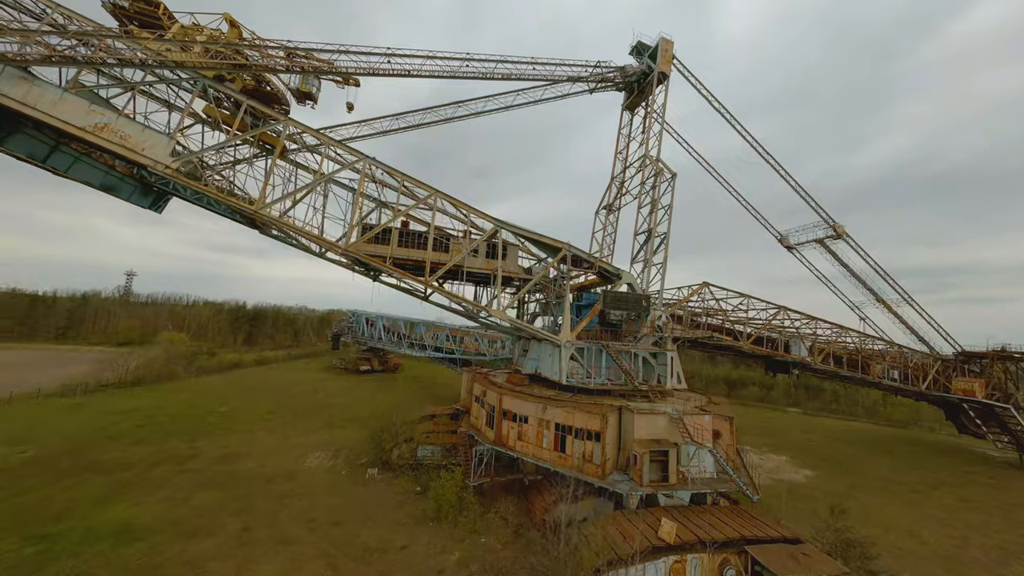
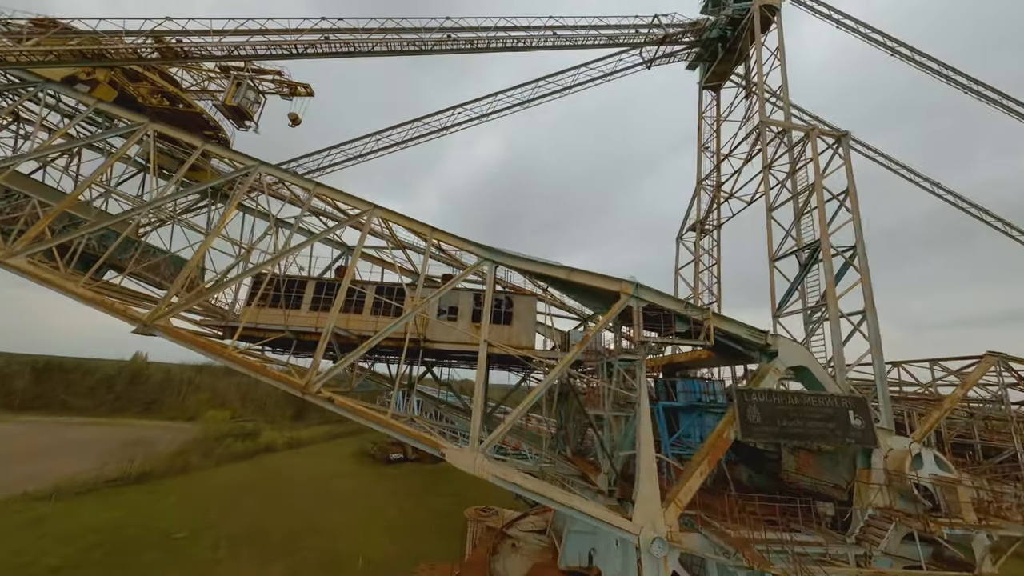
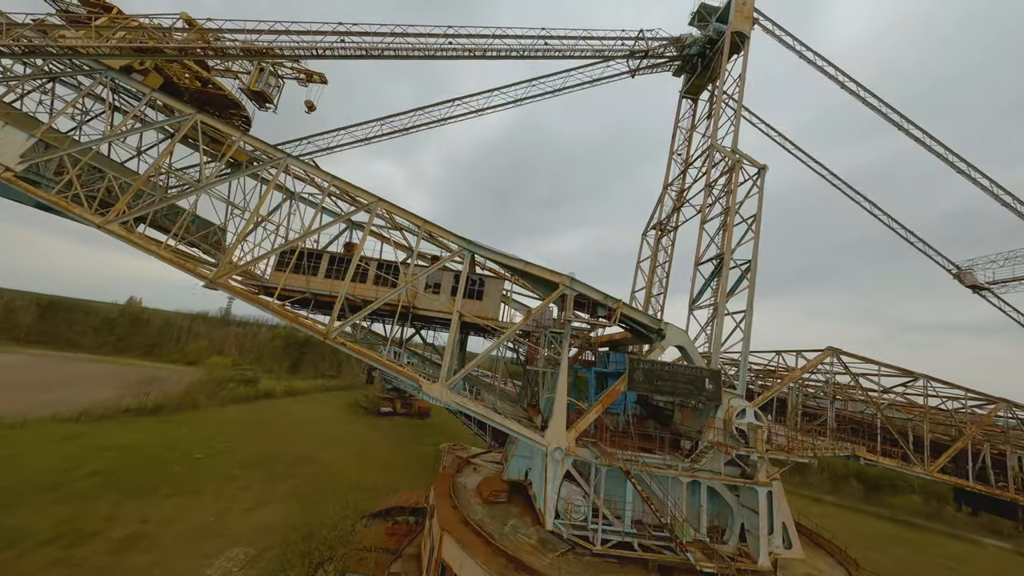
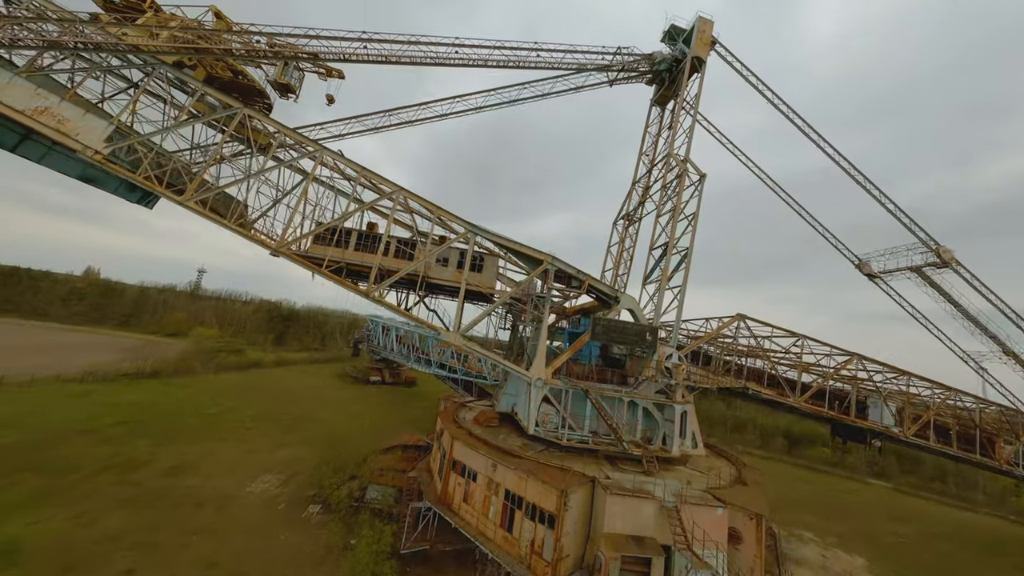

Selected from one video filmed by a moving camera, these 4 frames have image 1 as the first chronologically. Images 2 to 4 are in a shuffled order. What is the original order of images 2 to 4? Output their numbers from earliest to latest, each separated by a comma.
4, 3, 2
